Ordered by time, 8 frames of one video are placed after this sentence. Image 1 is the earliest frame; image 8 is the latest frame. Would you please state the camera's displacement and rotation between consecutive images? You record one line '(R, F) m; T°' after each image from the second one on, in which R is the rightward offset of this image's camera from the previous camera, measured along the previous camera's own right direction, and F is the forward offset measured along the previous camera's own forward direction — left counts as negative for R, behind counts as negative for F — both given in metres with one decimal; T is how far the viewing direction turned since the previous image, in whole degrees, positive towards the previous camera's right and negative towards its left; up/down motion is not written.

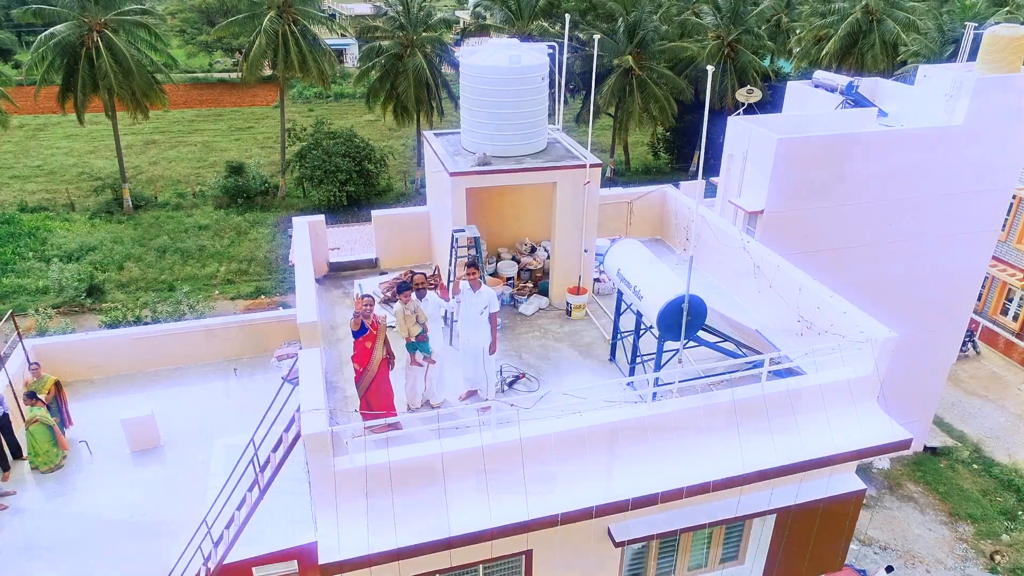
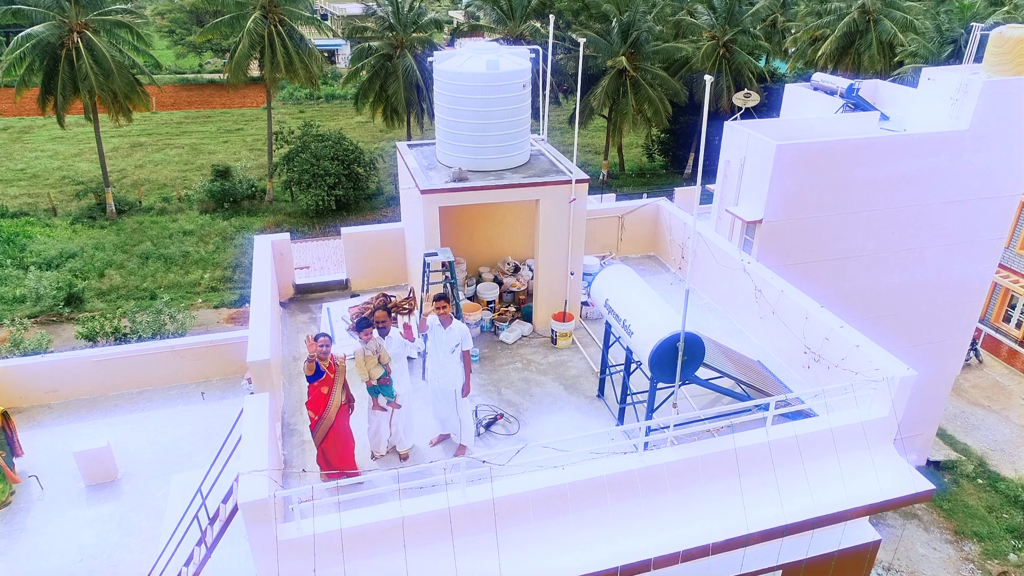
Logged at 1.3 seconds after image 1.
(+0.2, +0.8) m; 0°
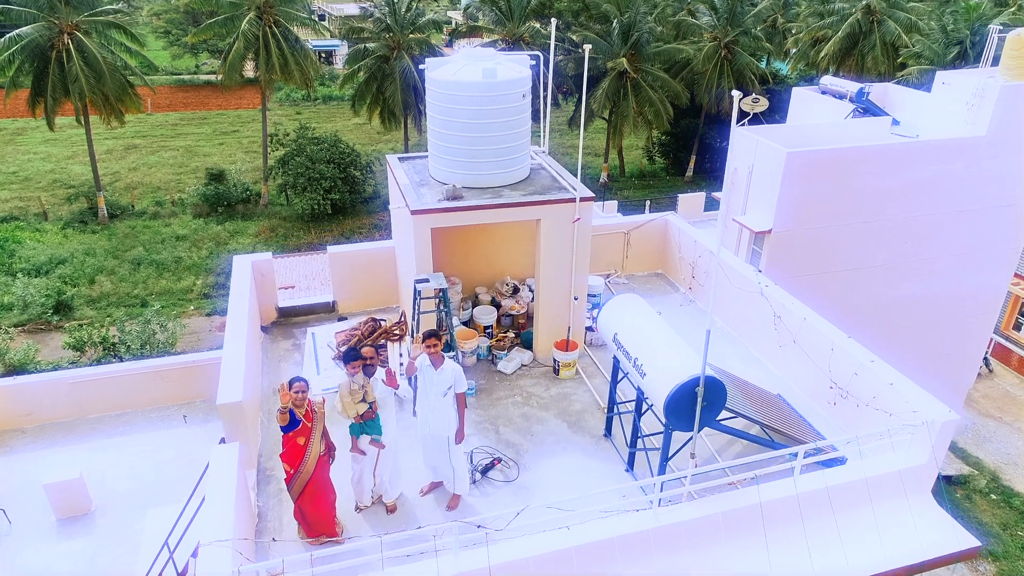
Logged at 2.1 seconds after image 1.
(0.0, +0.7) m; 0°
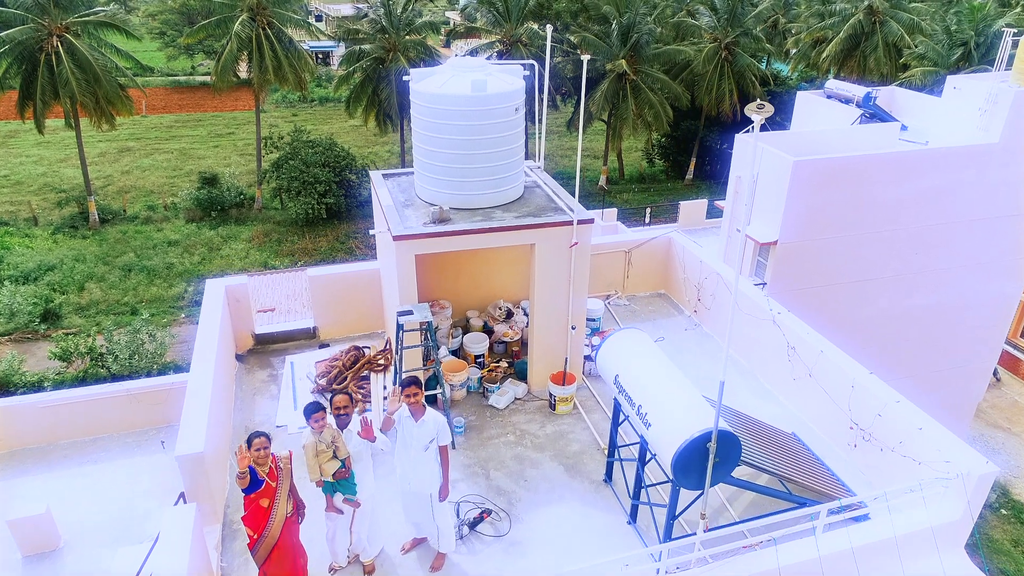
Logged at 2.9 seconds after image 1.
(+0.1, +0.6) m; 0°
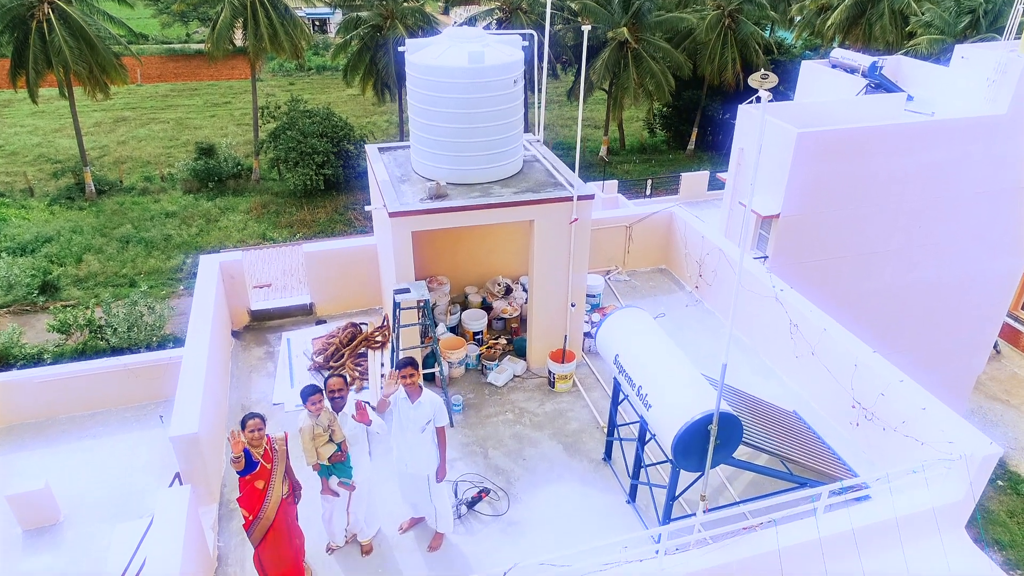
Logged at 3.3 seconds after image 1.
(0.0, +0.1) m; 0°
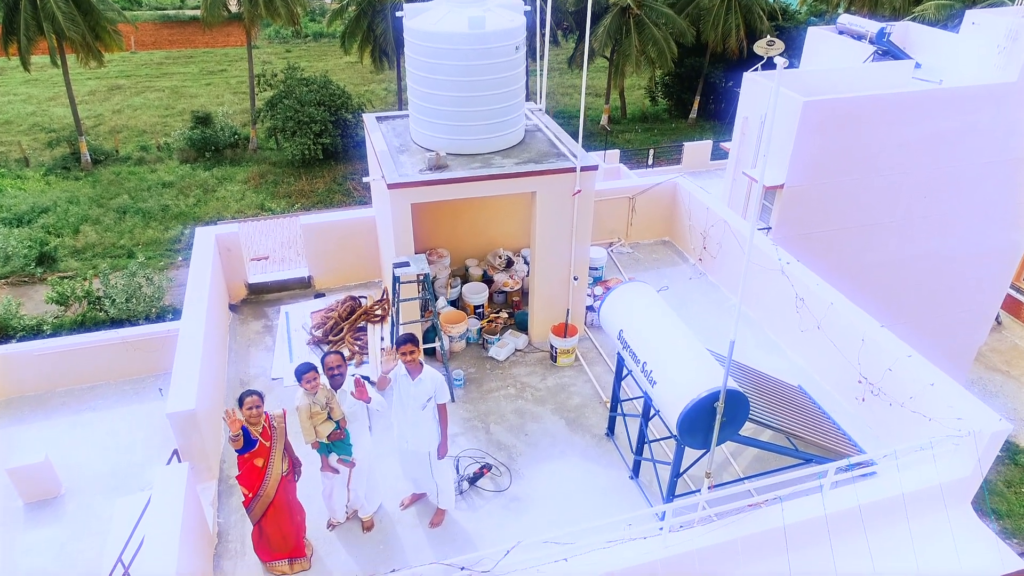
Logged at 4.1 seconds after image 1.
(0.0, +0.1) m; 0°
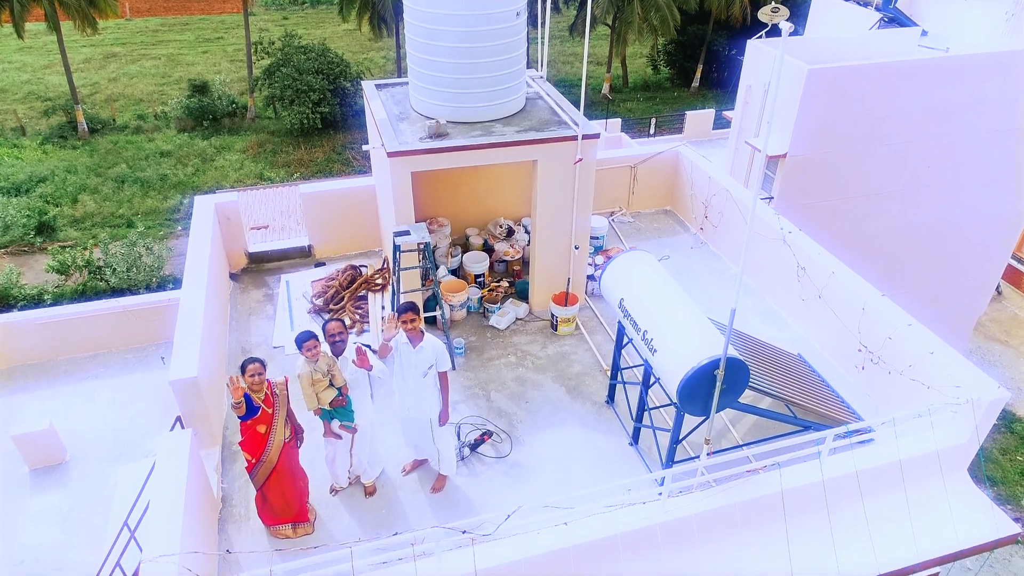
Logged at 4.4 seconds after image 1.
(0.0, 0.0) m; 0°
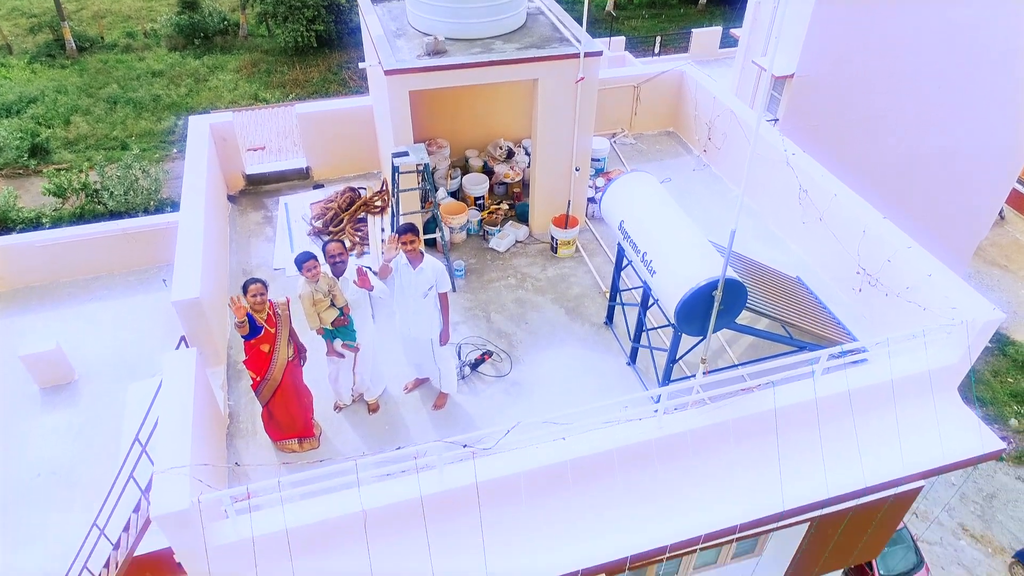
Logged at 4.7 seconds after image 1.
(0.0, 0.0) m; 0°
